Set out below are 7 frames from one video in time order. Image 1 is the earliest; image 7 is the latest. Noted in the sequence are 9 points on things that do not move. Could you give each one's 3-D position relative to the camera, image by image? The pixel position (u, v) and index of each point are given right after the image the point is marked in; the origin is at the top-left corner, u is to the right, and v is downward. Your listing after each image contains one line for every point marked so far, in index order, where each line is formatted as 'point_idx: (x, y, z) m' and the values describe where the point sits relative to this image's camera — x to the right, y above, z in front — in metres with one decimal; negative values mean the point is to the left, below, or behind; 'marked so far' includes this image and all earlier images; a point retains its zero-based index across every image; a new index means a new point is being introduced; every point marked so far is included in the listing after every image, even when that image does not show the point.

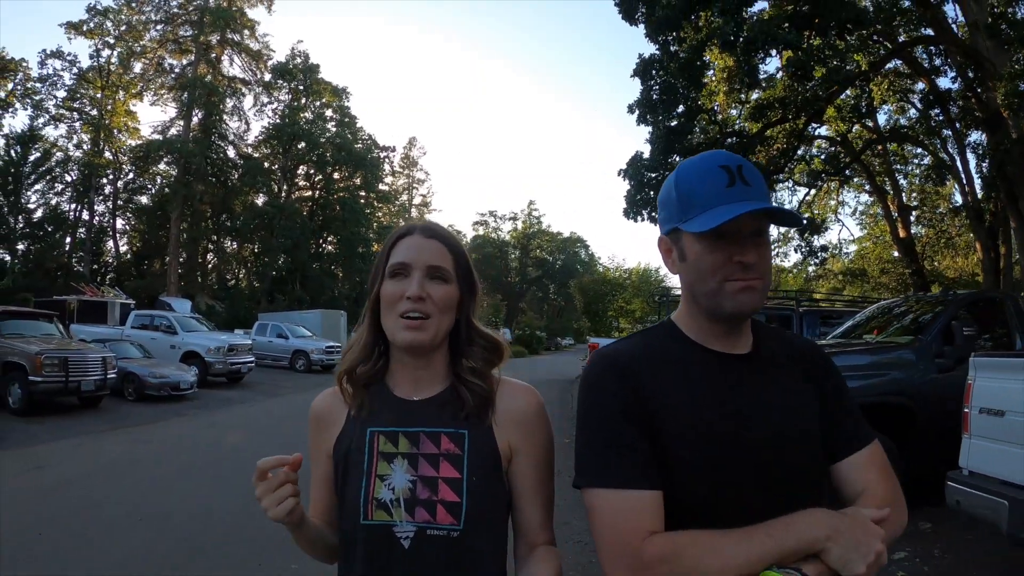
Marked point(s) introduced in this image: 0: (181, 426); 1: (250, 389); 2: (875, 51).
0: (-5.5, -2.2, +12.0) m
1: (-7.0, -2.6, +19.3) m
2: (+6.3, +4.0, +13.9) m
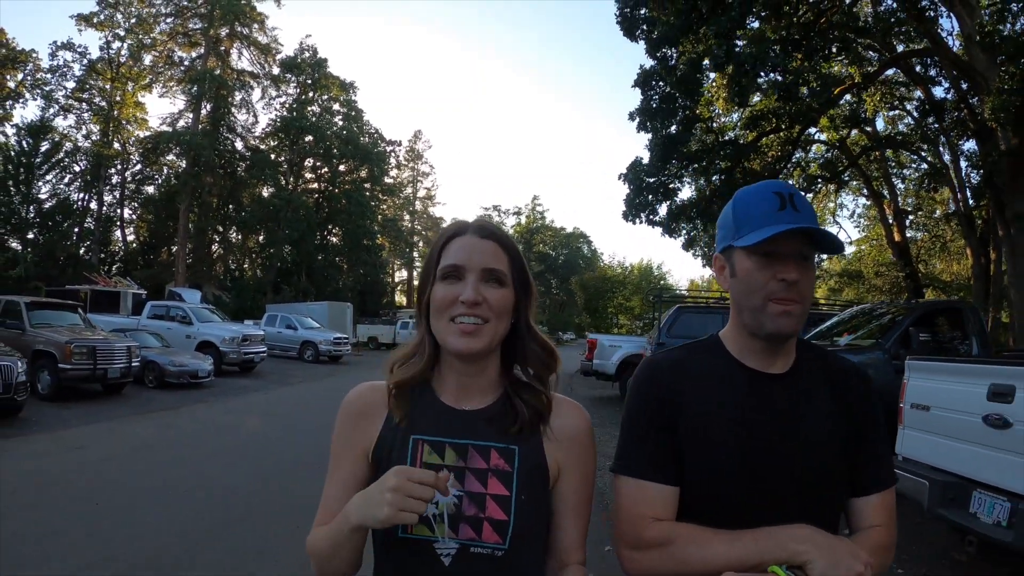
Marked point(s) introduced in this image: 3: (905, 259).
0: (-5.5, -2.1, +12.3) m
1: (-7.0, -2.4, +19.7) m
2: (+6.4, +4.0, +14.2) m
3: (+8.1, +0.6, +15.3) m
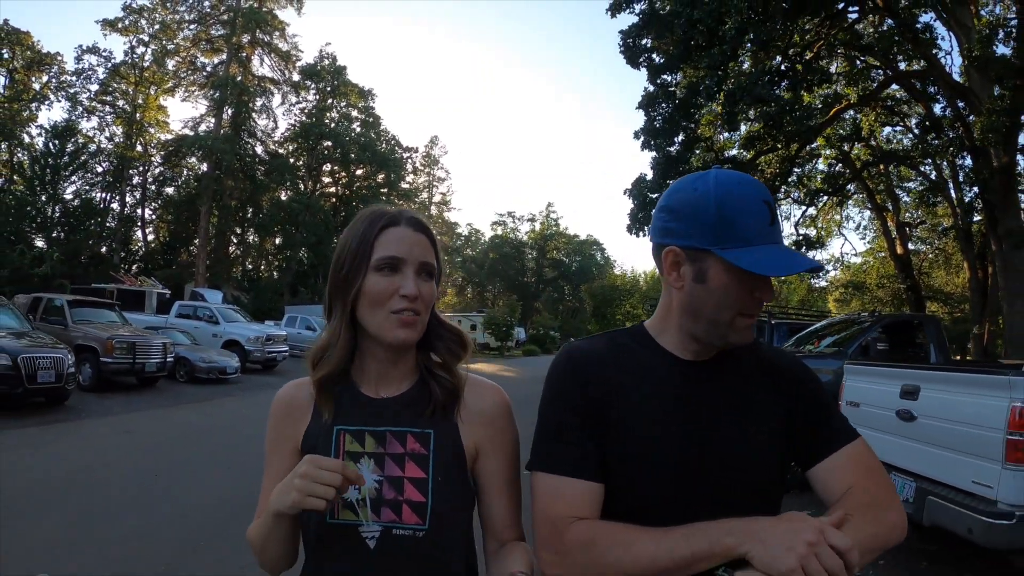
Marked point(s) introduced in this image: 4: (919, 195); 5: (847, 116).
0: (-5.3, -2.1, +12.8) m
1: (-6.7, -2.4, +20.2) m
2: (+6.7, +3.8, +14.5) m
3: (+8.4, +0.3, +15.6) m
4: (+7.9, +1.8, +14.4) m
5: (+7.0, +3.5, +14.5) m
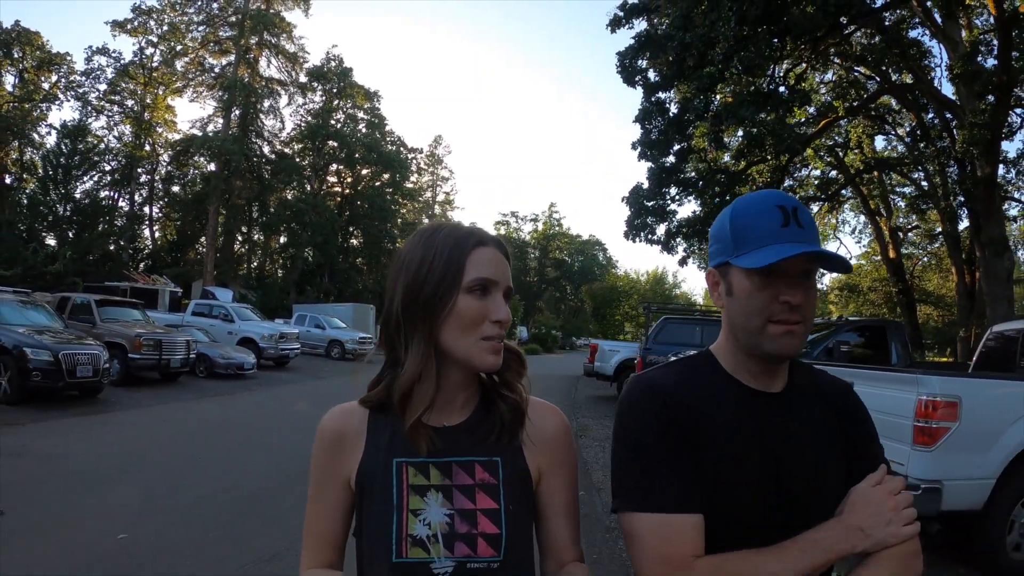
0: (-5.3, -2.1, +13.2) m
1: (-6.6, -2.4, +20.6) m
2: (+6.7, +3.7, +14.9) m
3: (+8.4, +0.3, +16.0) m
4: (+8.0, +1.7, +14.7) m
5: (+7.0, +3.4, +14.9) m
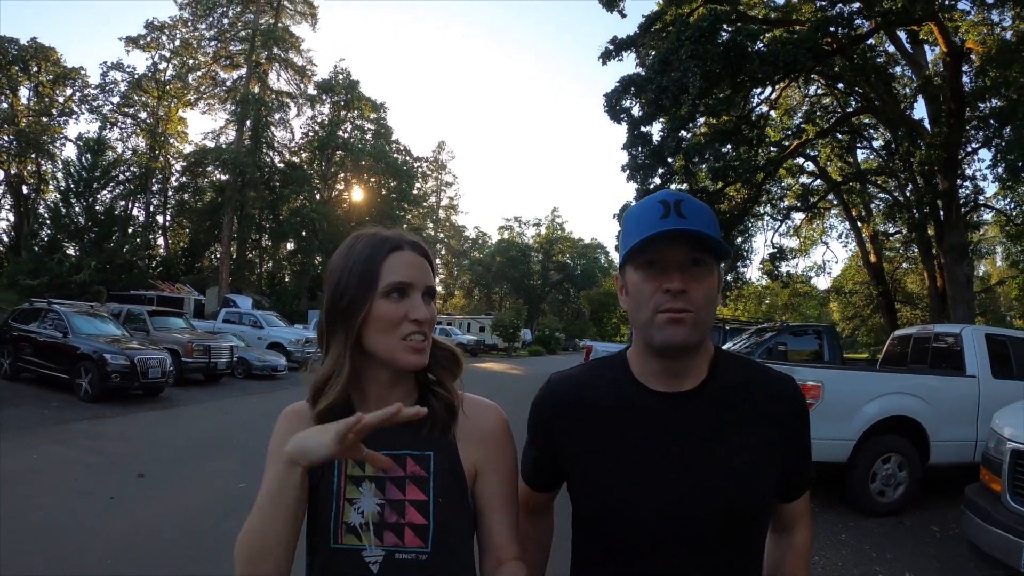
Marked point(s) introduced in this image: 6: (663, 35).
0: (-5.2, -2.3, +14.2) m
1: (-6.5, -2.6, +21.6) m
2: (+6.8, +3.7, +15.8) m
3: (+8.5, +0.2, +16.9) m
4: (+8.0, +1.7, +15.6) m
5: (+7.1, +3.3, +15.8) m
6: (+3.2, +5.2, +15.3) m
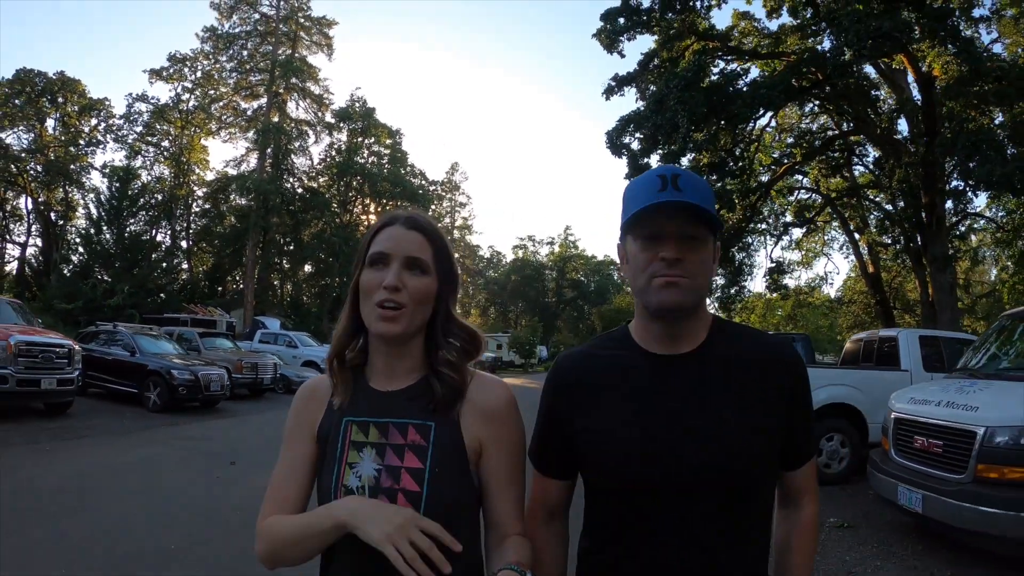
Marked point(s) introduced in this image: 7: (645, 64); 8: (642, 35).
0: (-4.8, -2.7, +15.0) m
1: (-6.0, -3.3, +22.4) m
2: (+7.0, +3.4, +16.5) m
3: (+8.9, 0.0, +17.5) m
4: (+8.3, +1.4, +16.3) m
5: (+7.3, +3.1, +16.6) m
6: (+3.4, +4.8, +16.2) m
7: (+3.1, +5.2, +16.6) m
8: (+2.9, +5.6, +16.2) m
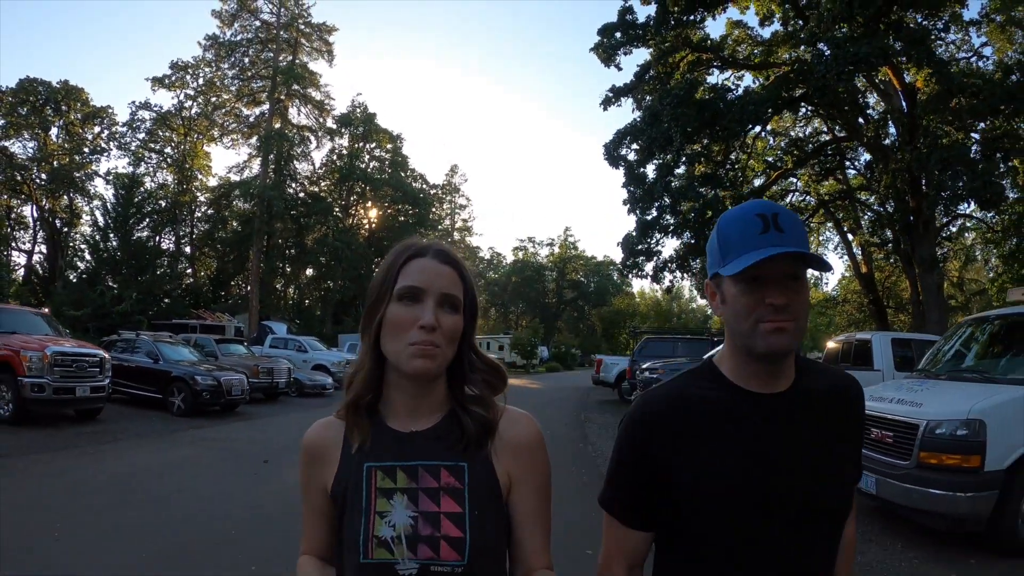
0: (-4.8, -2.8, +15.4) m
1: (-5.9, -3.4, +22.8) m
2: (+7.0, +3.4, +16.9) m
3: (+8.9, 0.0, +17.9) m
4: (+8.3, +1.4, +16.7) m
5: (+7.4, +3.1, +16.9) m
6: (+3.4, +4.8, +16.6) m
7: (+3.1, +5.1, +17.0) m
8: (+2.9, +5.6, +16.6) m
